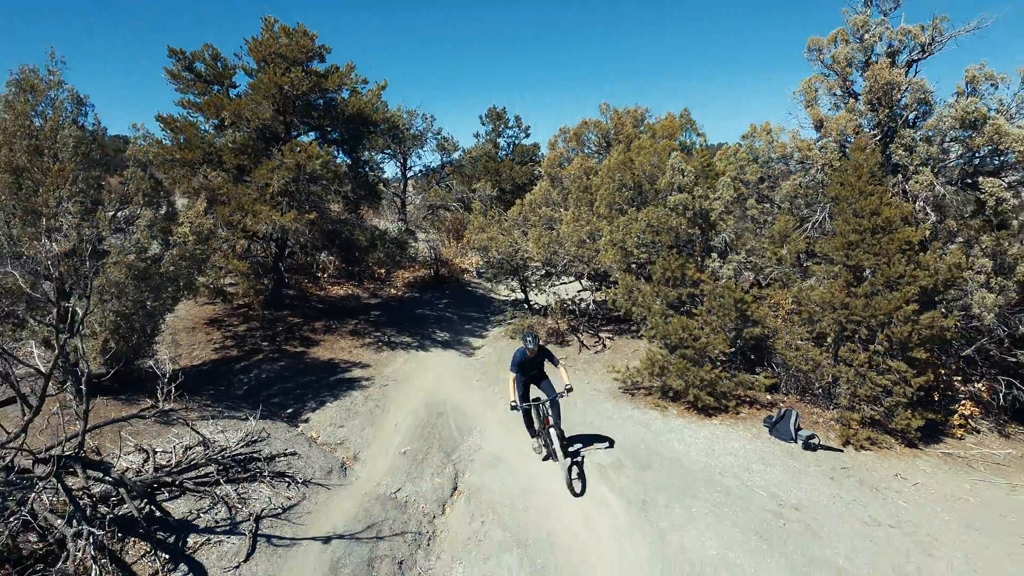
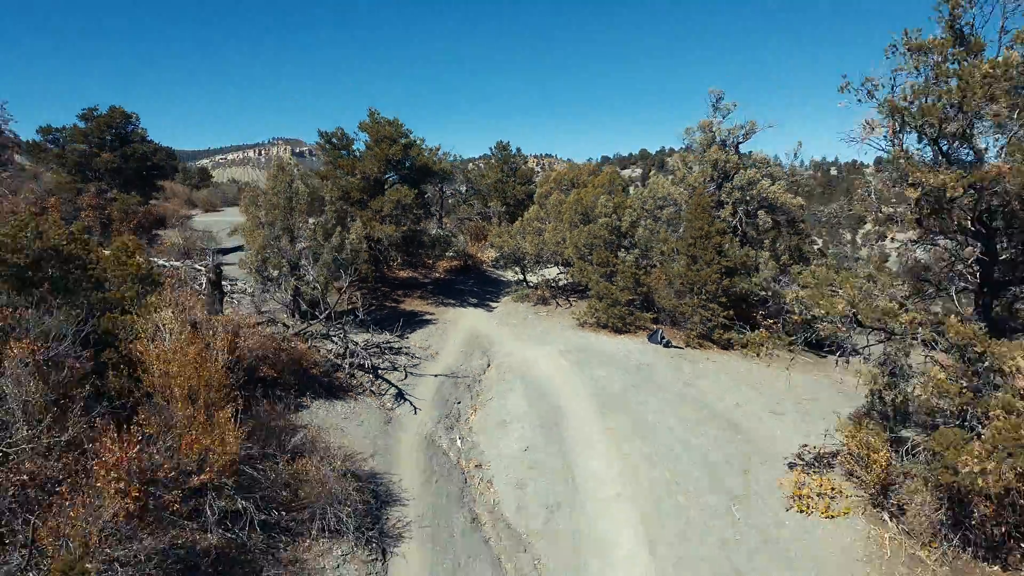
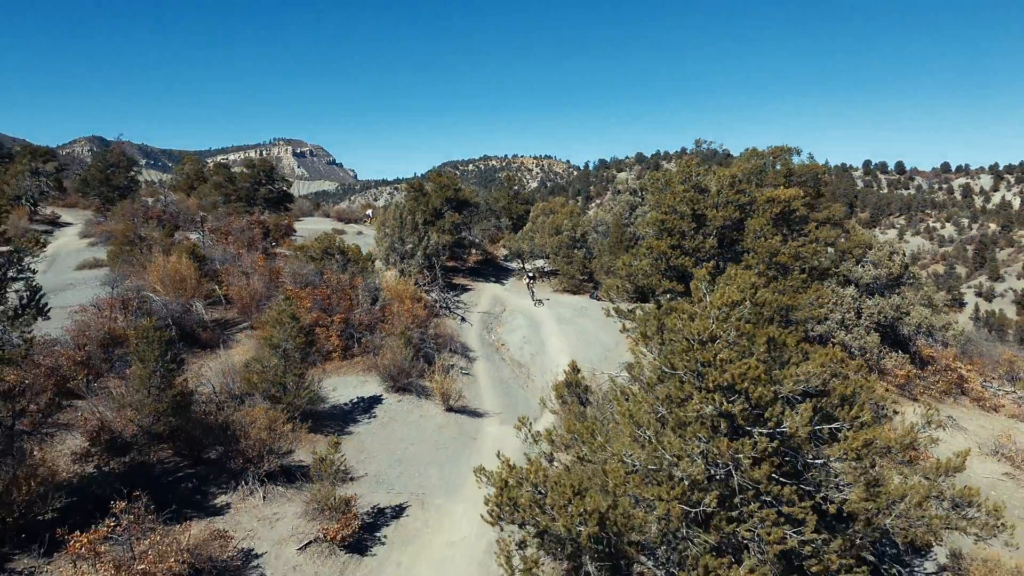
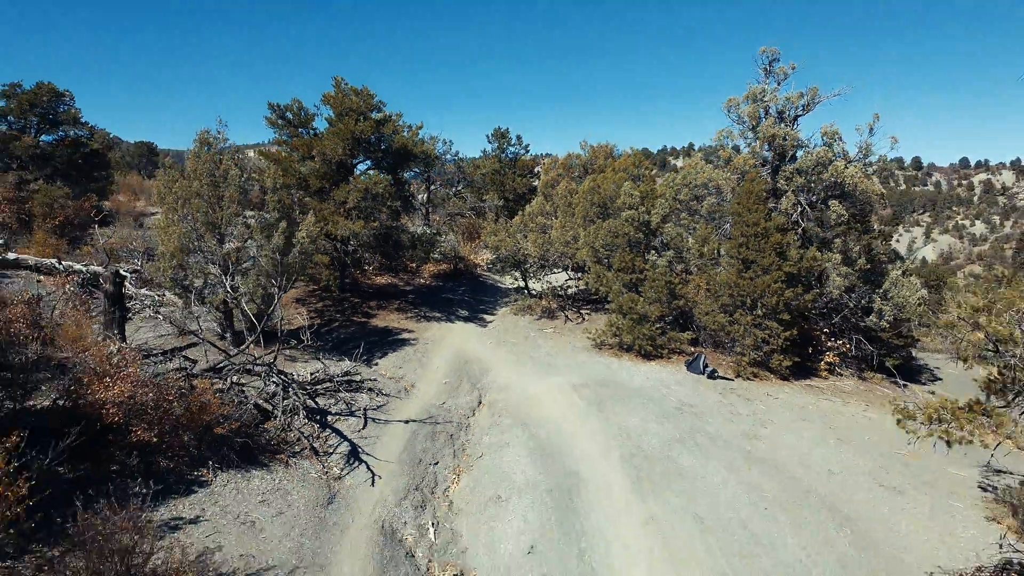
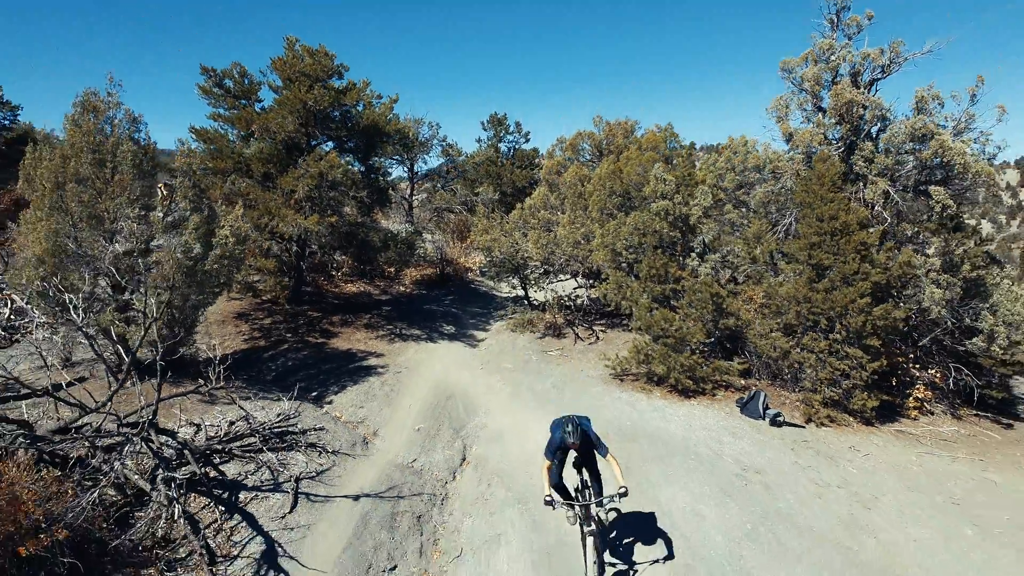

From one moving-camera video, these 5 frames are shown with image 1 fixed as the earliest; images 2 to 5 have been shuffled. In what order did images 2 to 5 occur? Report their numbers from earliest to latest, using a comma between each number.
5, 4, 2, 3
